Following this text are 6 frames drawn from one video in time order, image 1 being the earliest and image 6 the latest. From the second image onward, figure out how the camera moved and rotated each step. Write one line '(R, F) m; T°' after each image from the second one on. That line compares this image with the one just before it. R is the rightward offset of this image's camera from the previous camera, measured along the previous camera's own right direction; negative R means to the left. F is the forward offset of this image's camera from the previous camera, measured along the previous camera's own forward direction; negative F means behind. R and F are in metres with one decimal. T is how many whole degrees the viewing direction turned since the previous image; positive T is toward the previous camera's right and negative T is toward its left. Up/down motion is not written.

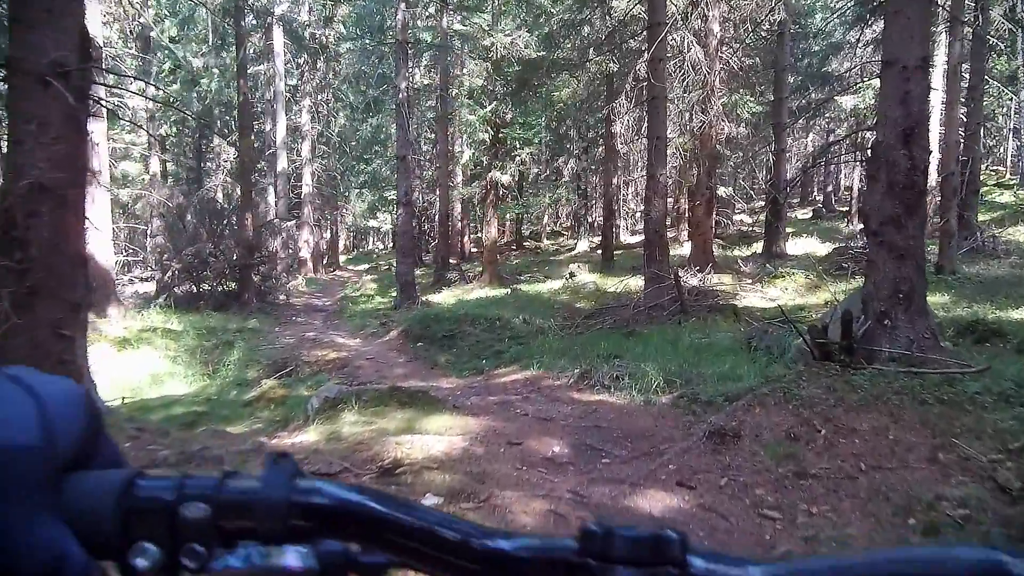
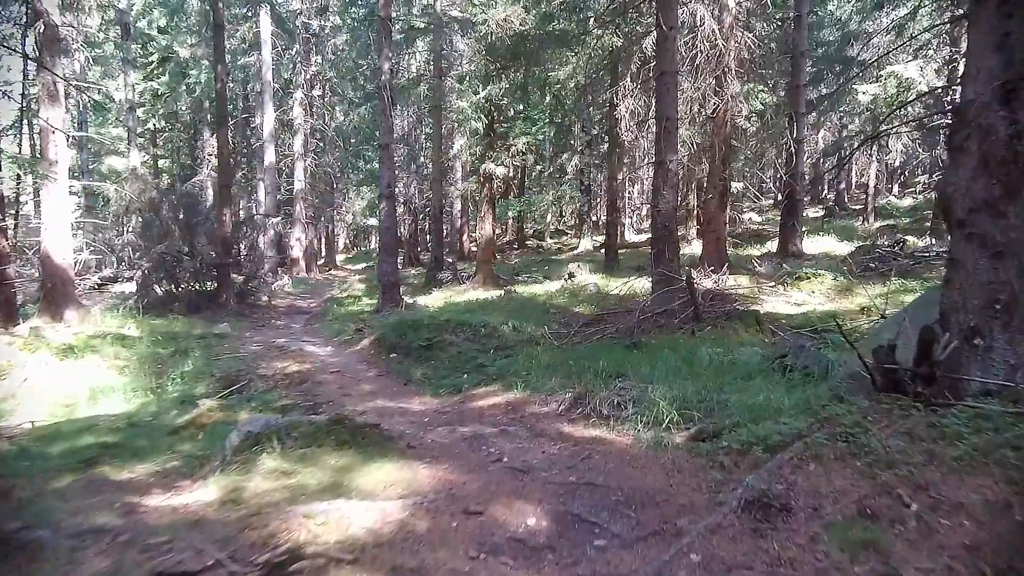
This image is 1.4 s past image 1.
(+0.2, +1.4) m; 0°
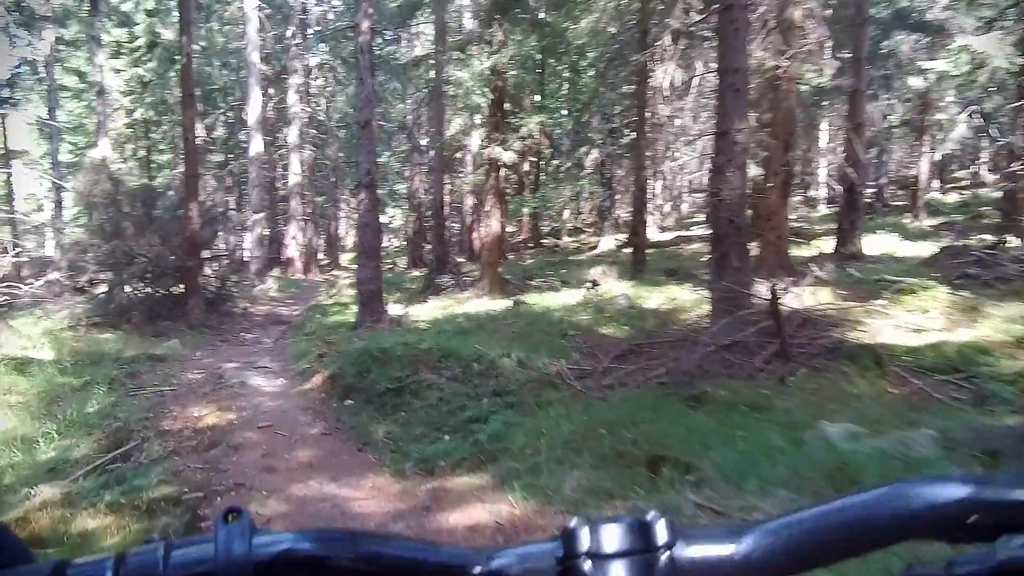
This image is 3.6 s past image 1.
(+0.1, +2.7) m; -1°
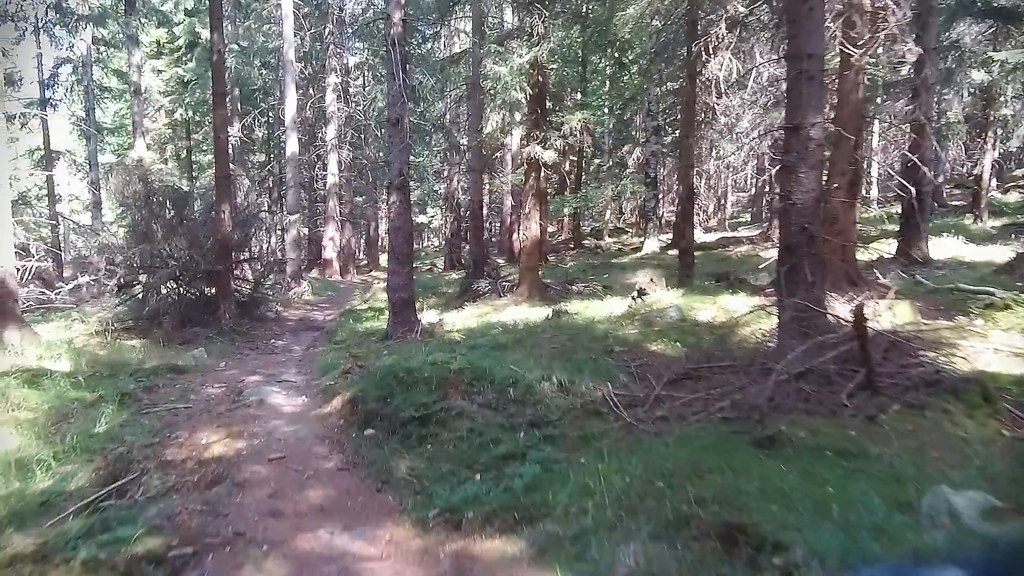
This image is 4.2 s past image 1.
(0.0, +0.8) m; -3°
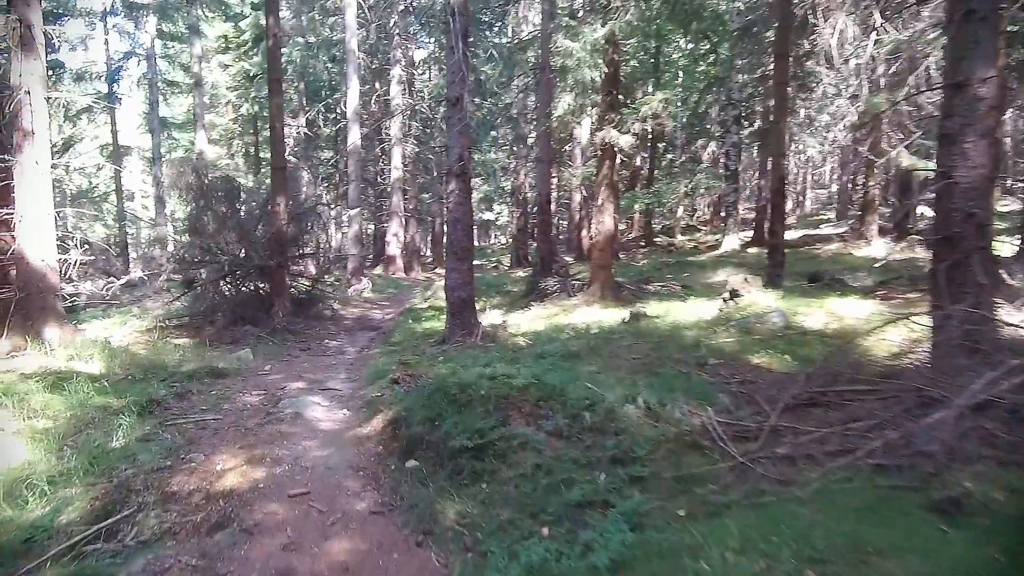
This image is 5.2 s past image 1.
(-0.1, +1.2) m; -5°
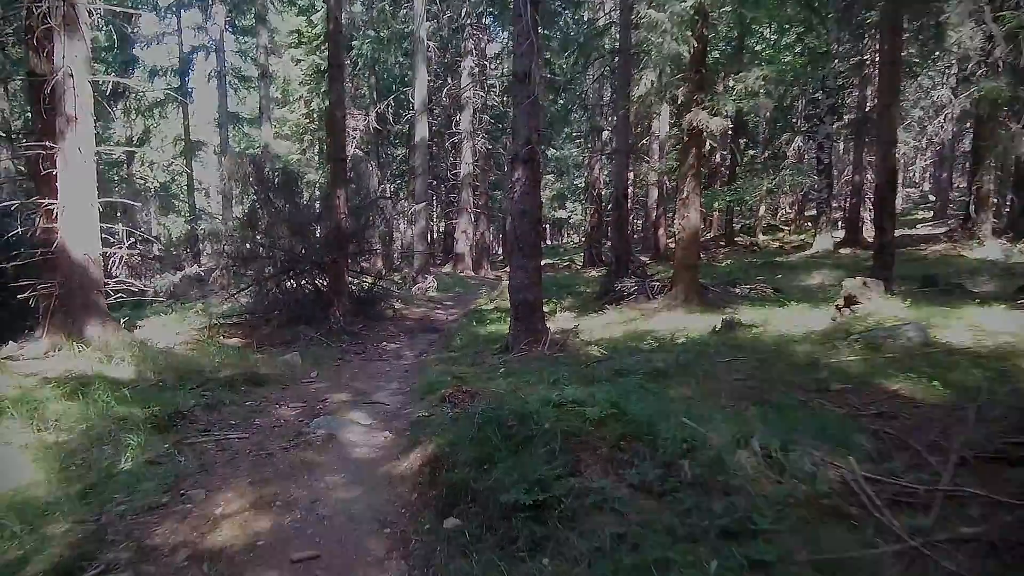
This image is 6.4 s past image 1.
(0.0, +1.2) m; -5°
